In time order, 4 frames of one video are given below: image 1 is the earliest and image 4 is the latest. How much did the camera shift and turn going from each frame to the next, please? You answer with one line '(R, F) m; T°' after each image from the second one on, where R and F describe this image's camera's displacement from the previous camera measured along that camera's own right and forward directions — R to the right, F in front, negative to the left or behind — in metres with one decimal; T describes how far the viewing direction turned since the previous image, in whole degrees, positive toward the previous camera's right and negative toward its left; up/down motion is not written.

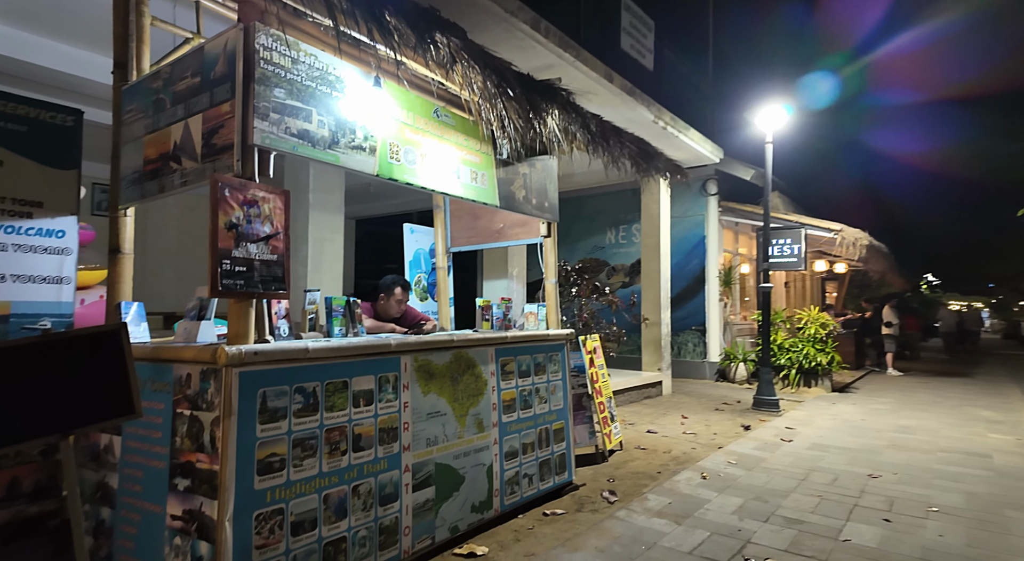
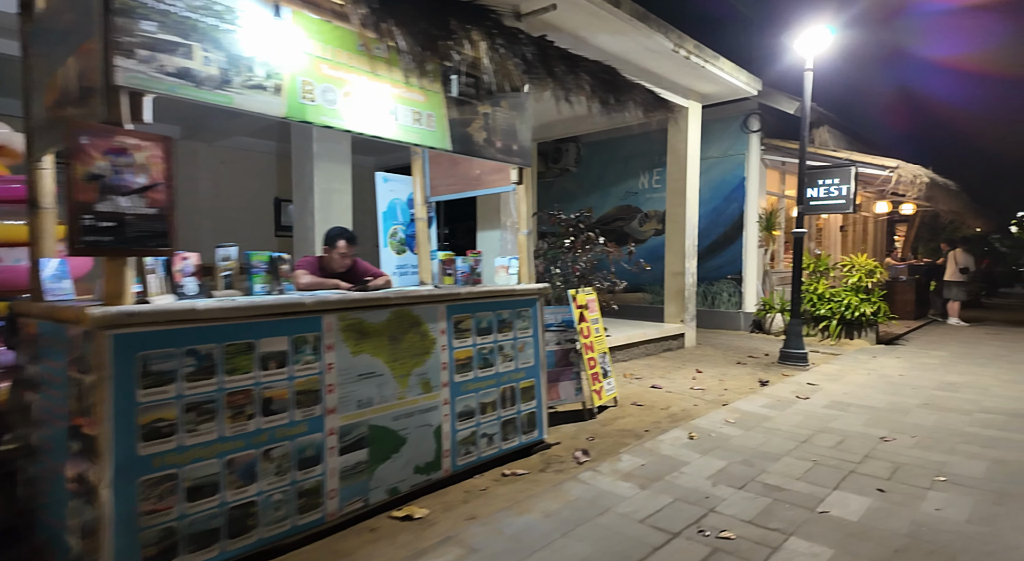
(+0.5, +0.2) m; -4°
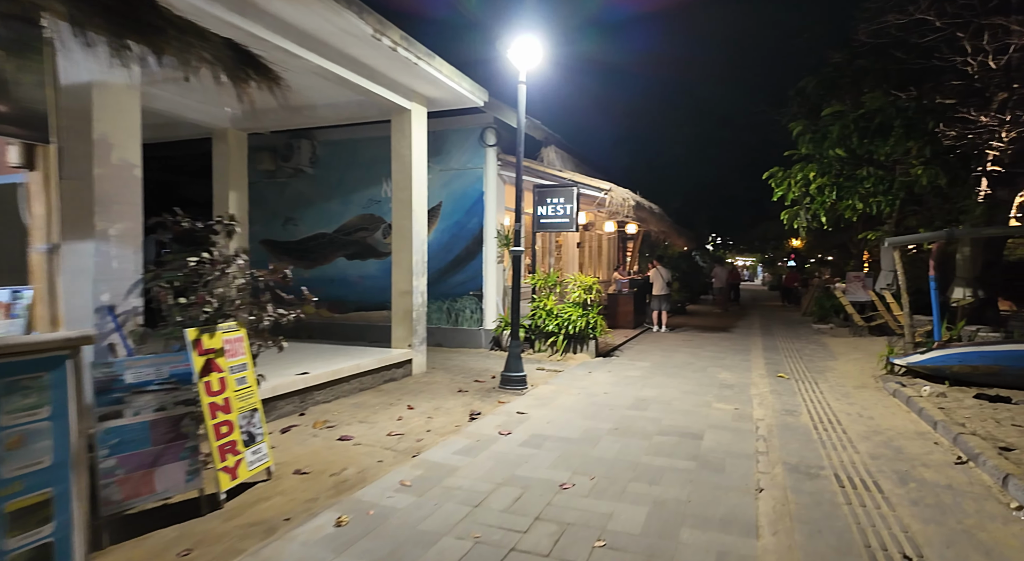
(+1.0, +1.0) m; +22°
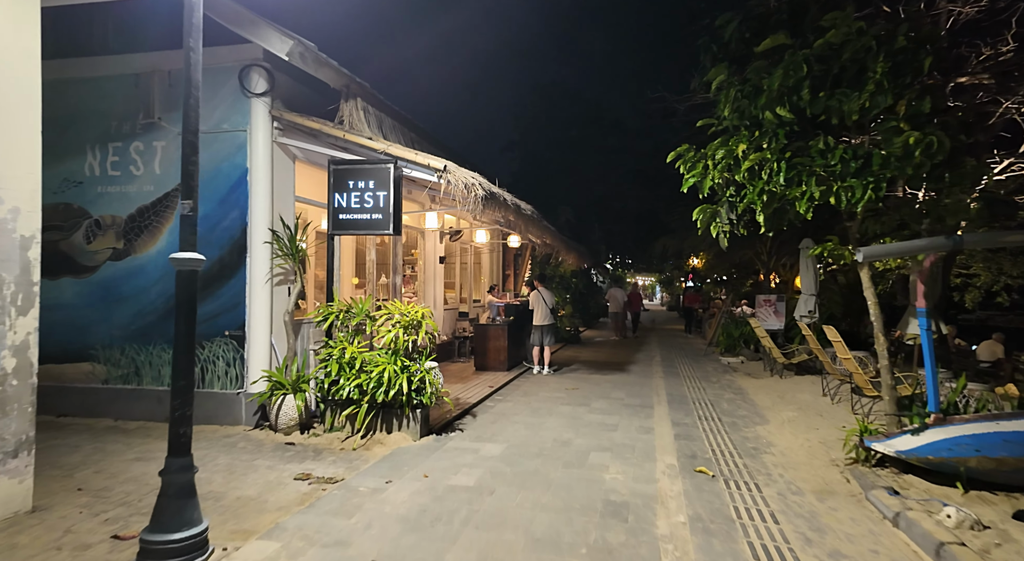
(+1.6, +4.2) m; +9°
